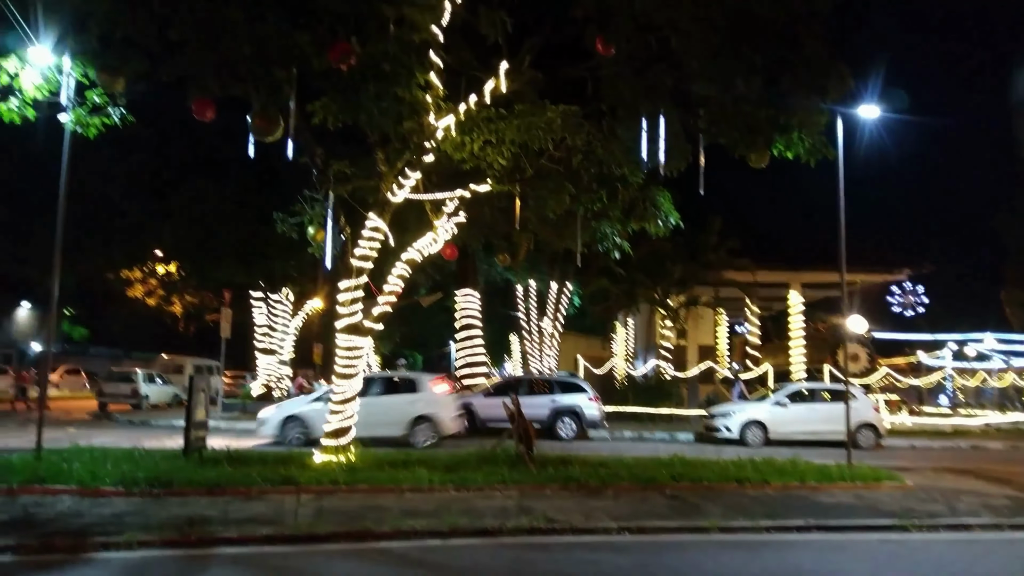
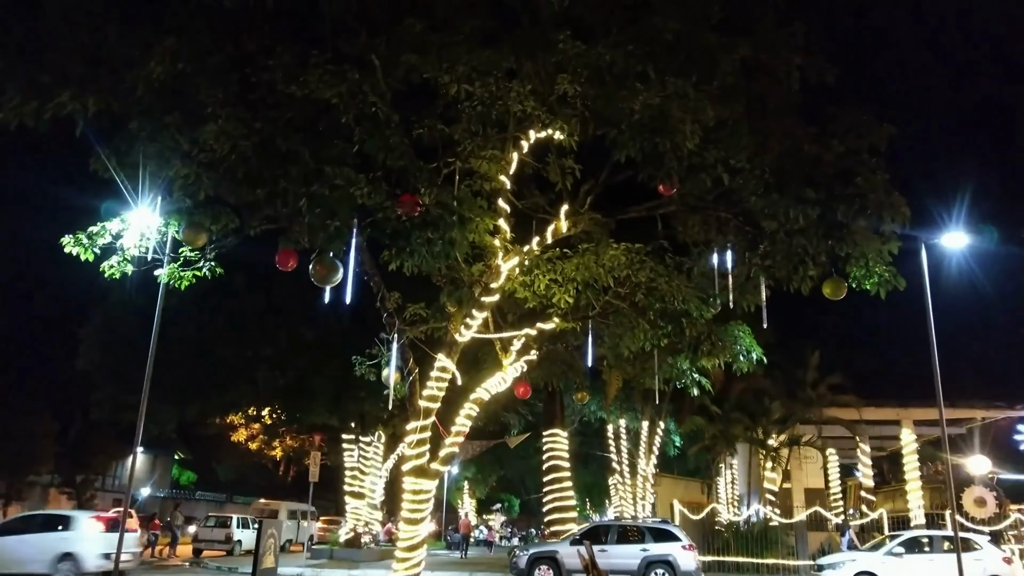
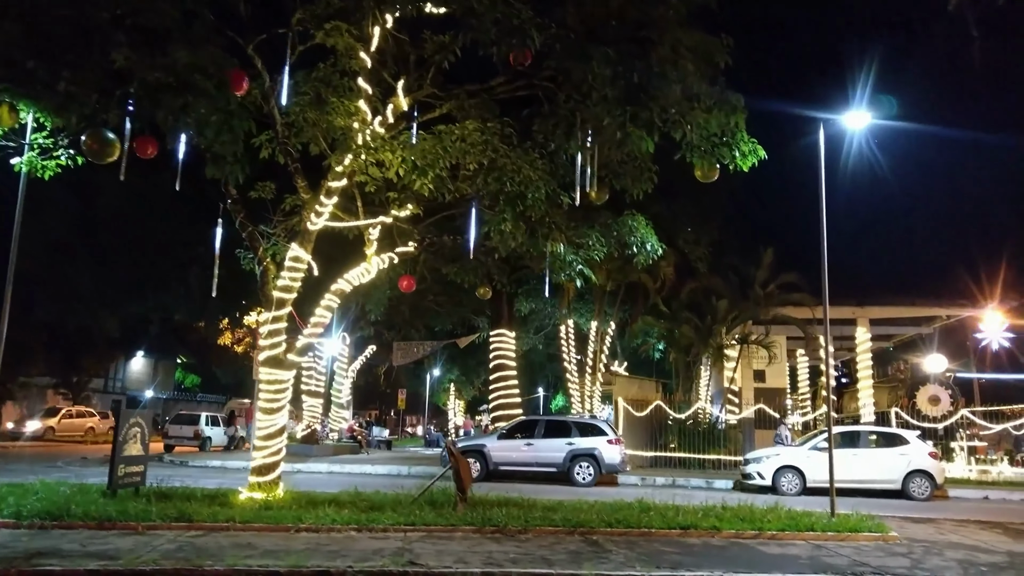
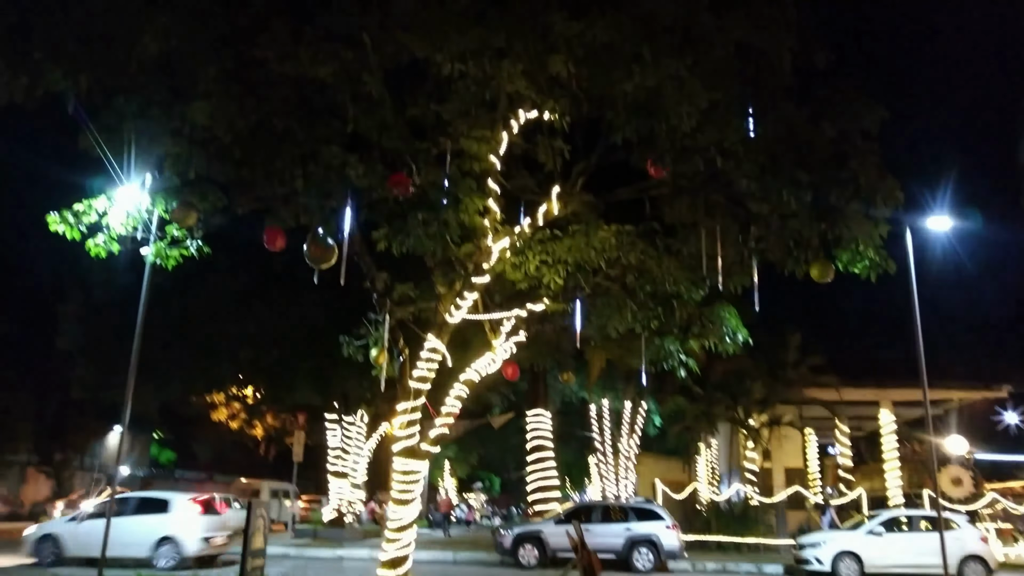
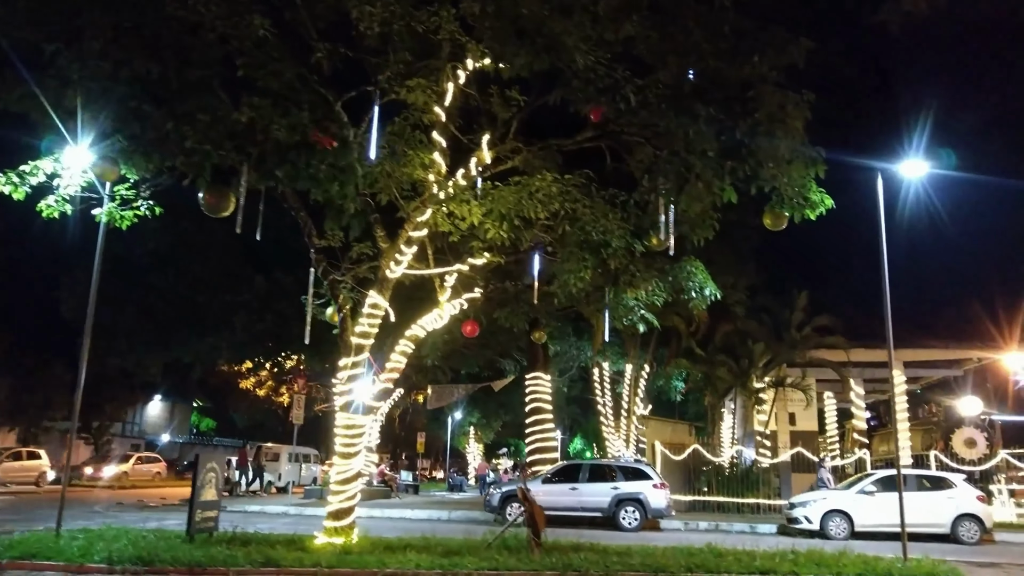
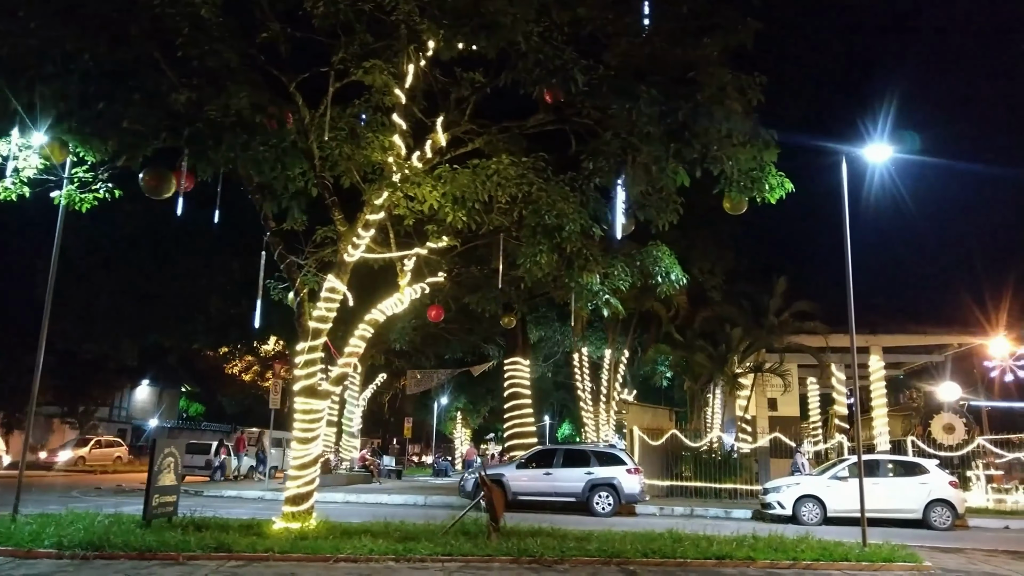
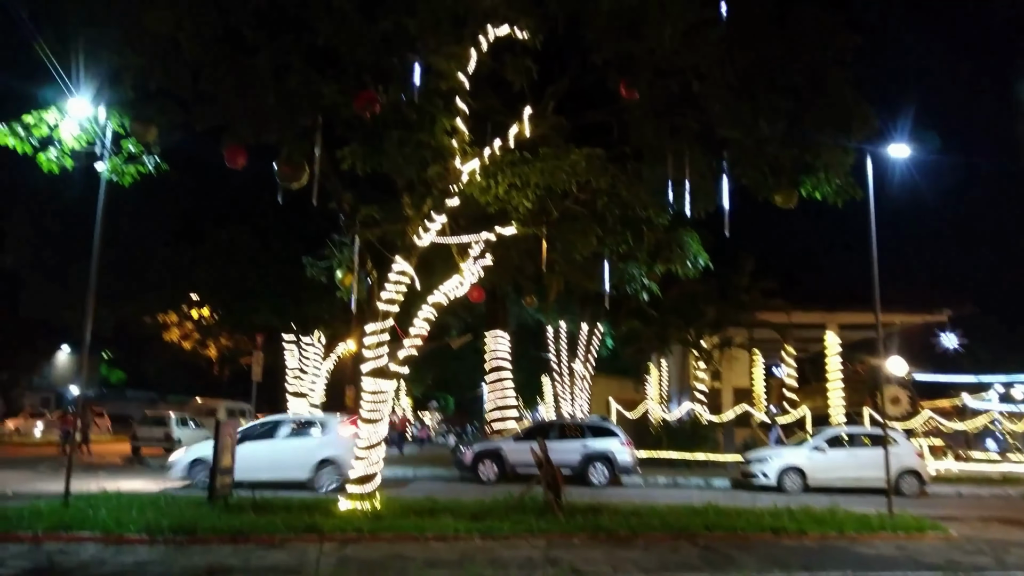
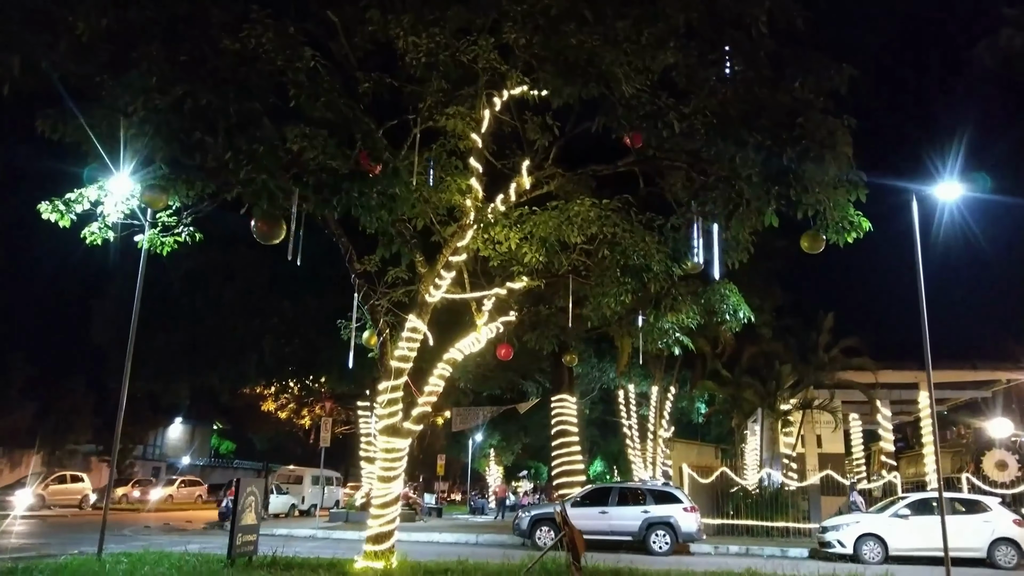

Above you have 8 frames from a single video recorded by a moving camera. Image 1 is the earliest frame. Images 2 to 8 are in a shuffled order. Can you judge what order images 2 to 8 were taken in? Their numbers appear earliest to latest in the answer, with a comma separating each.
7, 4, 2, 8, 5, 6, 3
